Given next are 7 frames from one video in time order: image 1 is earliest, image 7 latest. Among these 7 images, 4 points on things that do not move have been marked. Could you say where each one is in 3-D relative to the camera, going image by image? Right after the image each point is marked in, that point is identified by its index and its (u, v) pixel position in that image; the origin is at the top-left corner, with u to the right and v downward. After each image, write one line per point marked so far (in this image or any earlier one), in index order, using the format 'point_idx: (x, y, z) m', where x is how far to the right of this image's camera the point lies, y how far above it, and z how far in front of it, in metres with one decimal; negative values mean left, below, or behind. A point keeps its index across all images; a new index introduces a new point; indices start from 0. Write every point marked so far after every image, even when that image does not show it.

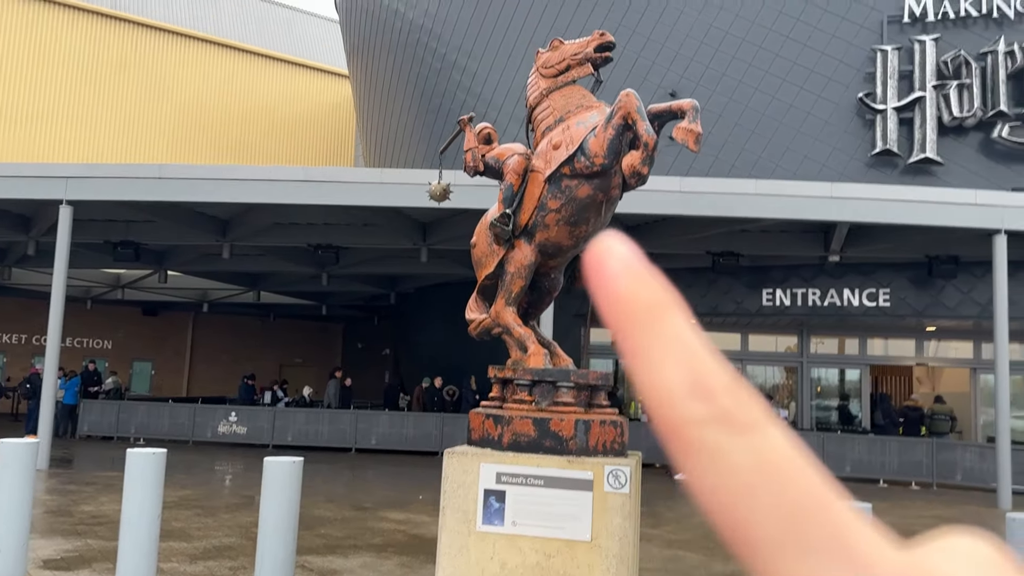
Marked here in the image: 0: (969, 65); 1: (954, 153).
0: (+8.6, +4.2, +15.9) m
1: (+8.4, +2.5, +16.0) m
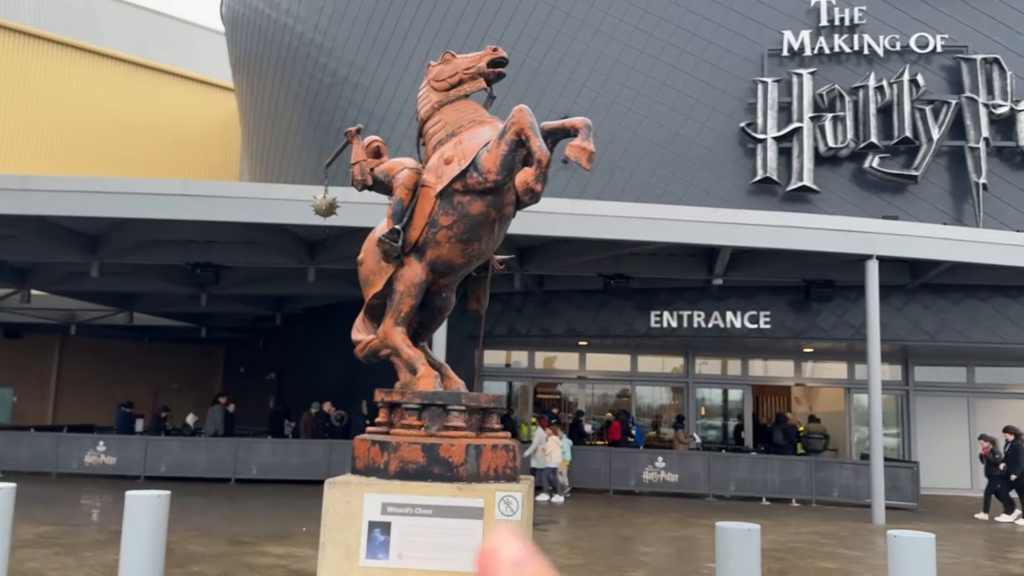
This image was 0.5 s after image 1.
0: (+6.6, +3.7, +16.7) m
1: (+6.3, +2.1, +16.8) m
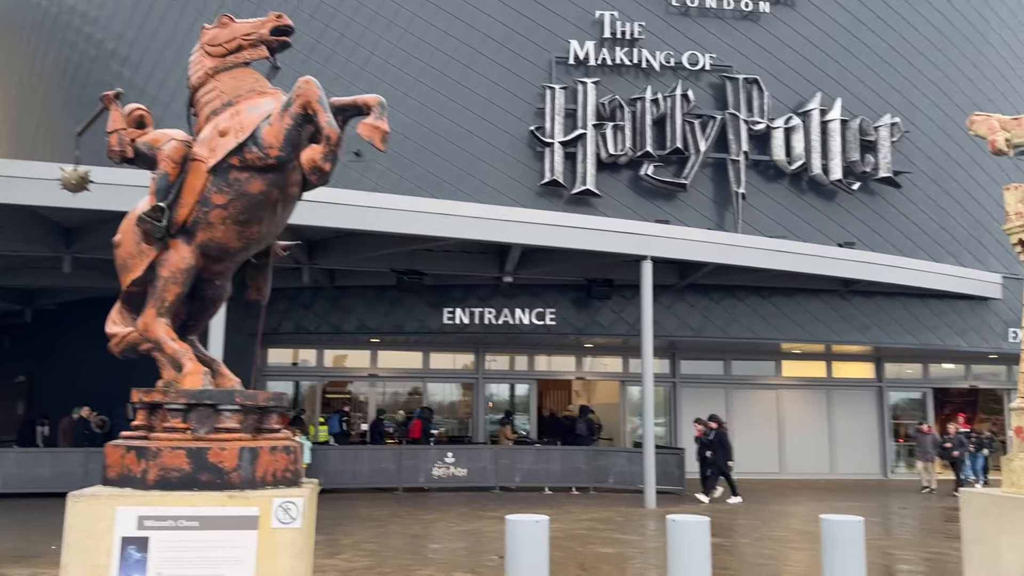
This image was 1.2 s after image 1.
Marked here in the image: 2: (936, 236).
0: (+2.3, +3.8, +17.6) m
1: (+2.0, +2.1, +17.6) m
2: (+9.7, +1.2, +19.4) m
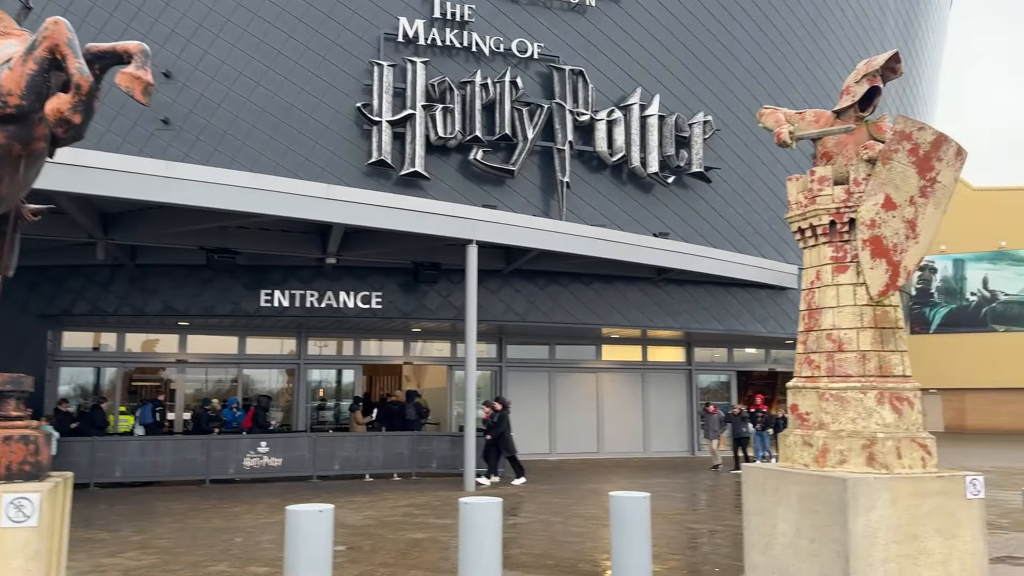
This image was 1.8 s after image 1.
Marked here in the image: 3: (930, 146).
0: (-1.3, +4.1, +17.4) m
1: (-1.6, +2.5, +17.4) m
2: (+5.6, +1.4, +20.7) m
3: (+2.7, +0.9, +5.5) m
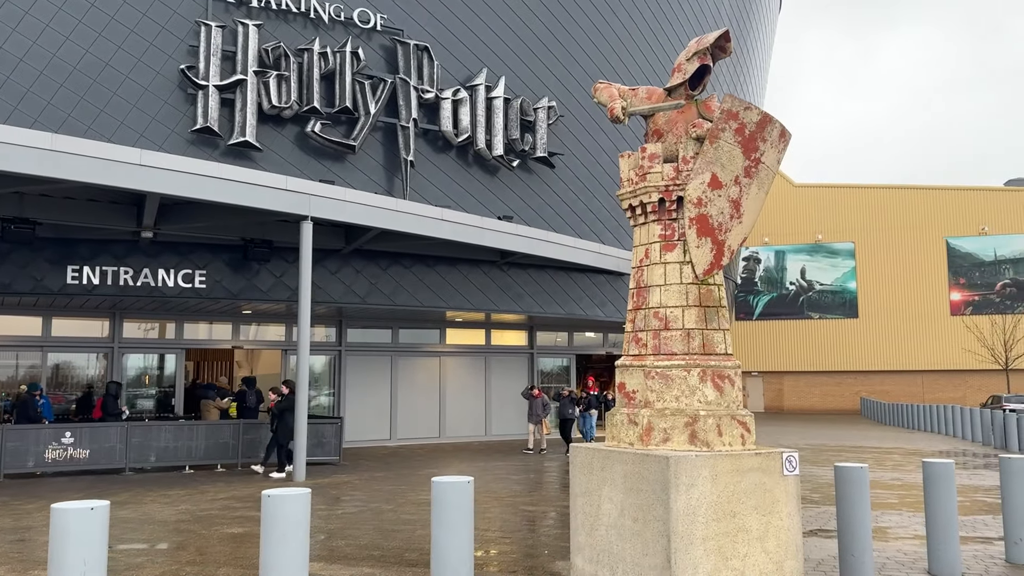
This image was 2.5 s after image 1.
0: (-4.4, +4.5, +16.5) m
1: (-4.7, +2.9, +16.5) m
2: (+1.7, +1.8, +21.0) m
3: (+1.6, +1.1, +5.6) m
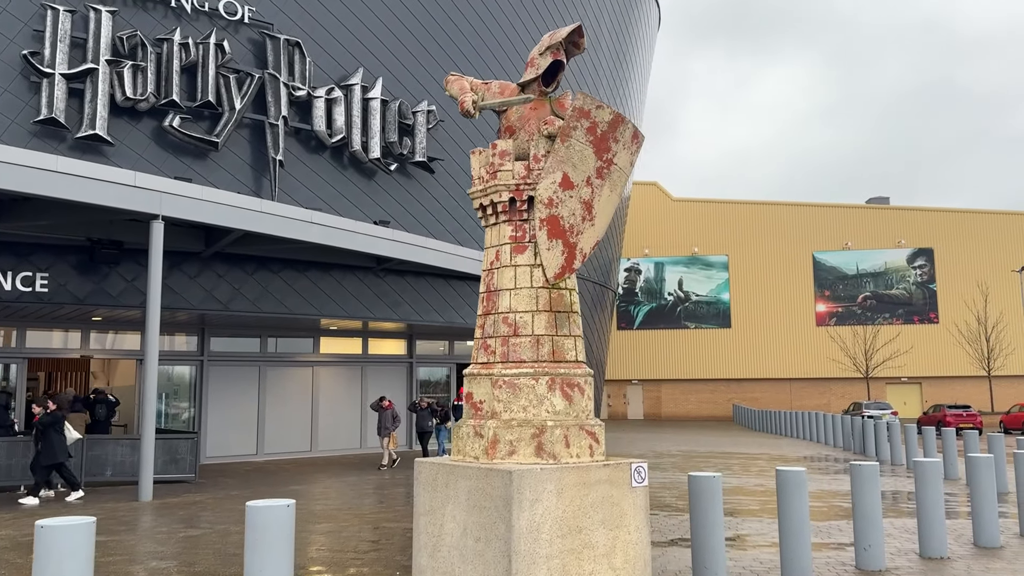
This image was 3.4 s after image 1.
0: (-6.7, +4.4, +15.5) m
1: (-7.1, +2.8, +15.4) m
2: (-1.3, +1.6, +20.7) m
3: (+0.6, +1.0, +5.4) m
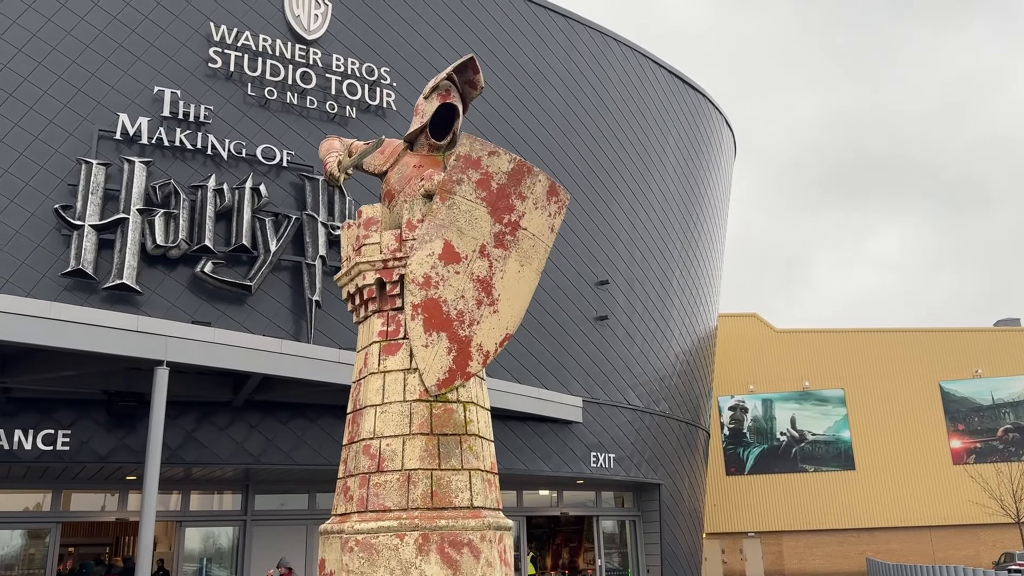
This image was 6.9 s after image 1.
0: (-6.0, +1.7, +15.4) m
1: (-6.3, +0.1, +15.0) m
2: (+0.2, -1.6, +19.2) m
3: (0.0, +0.5, +4.0) m
